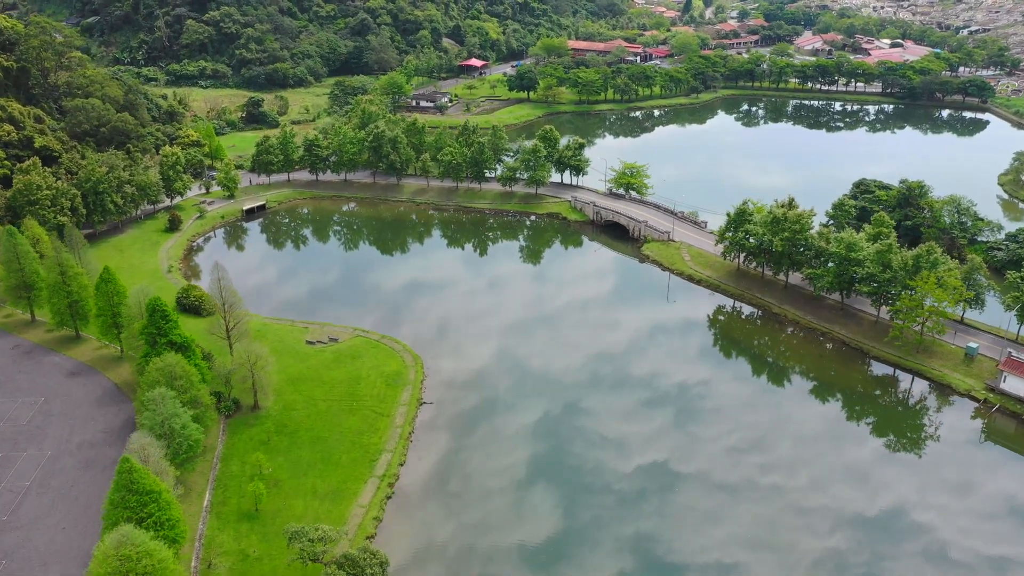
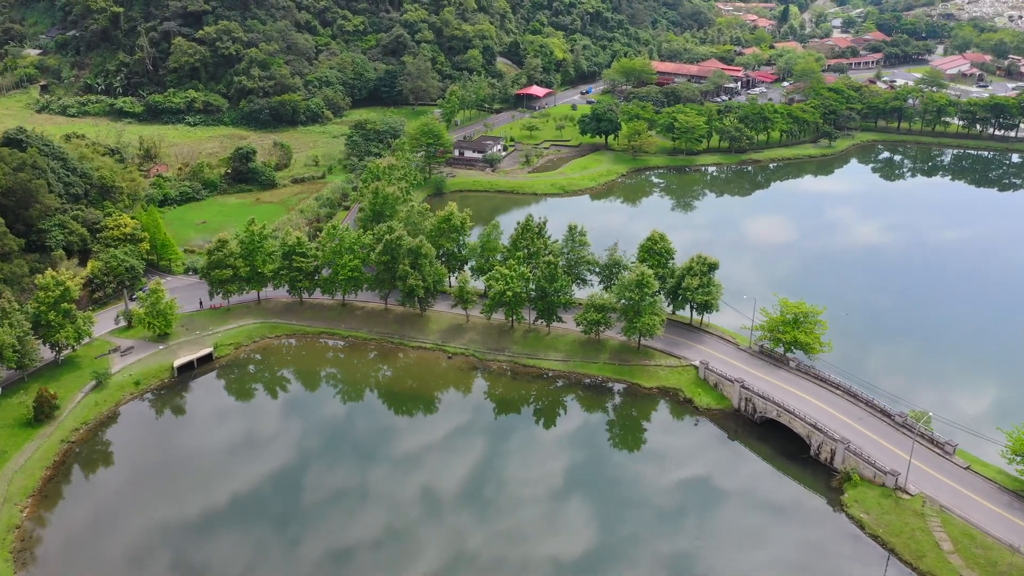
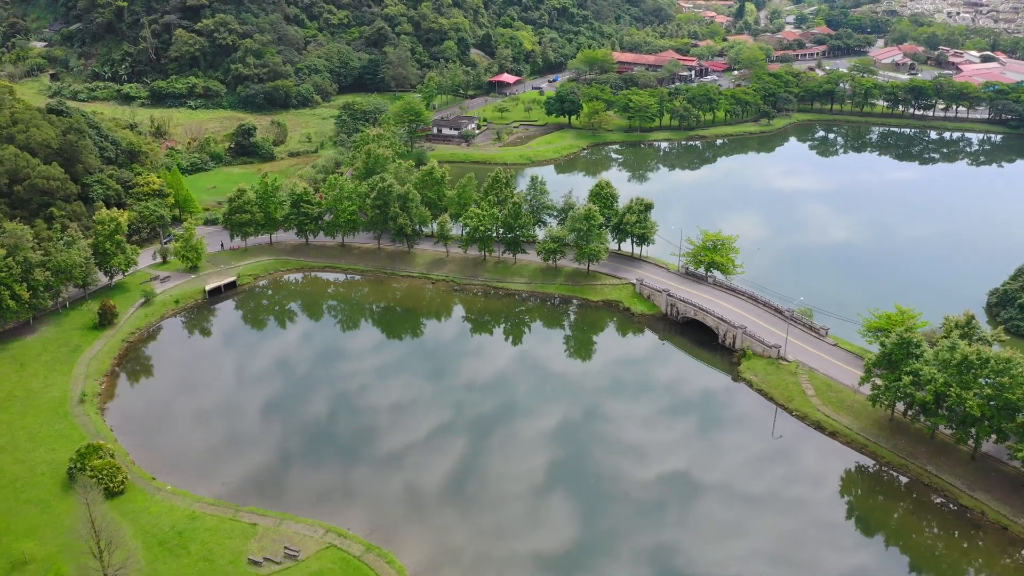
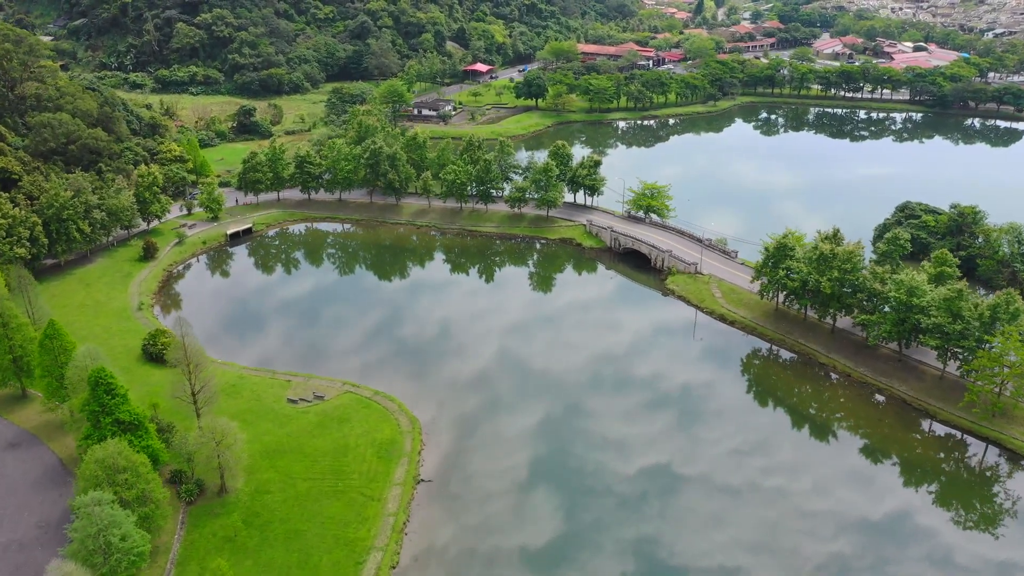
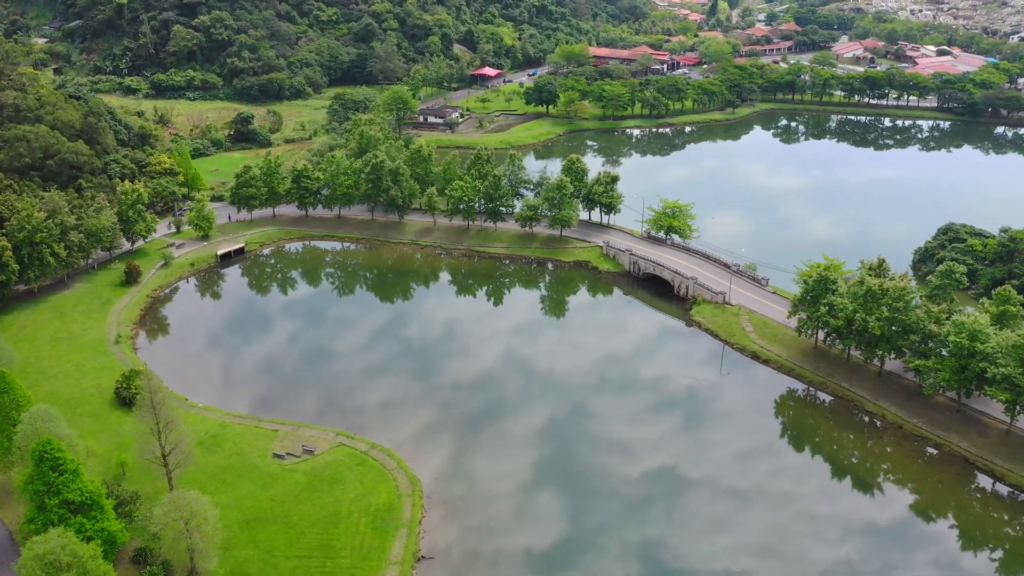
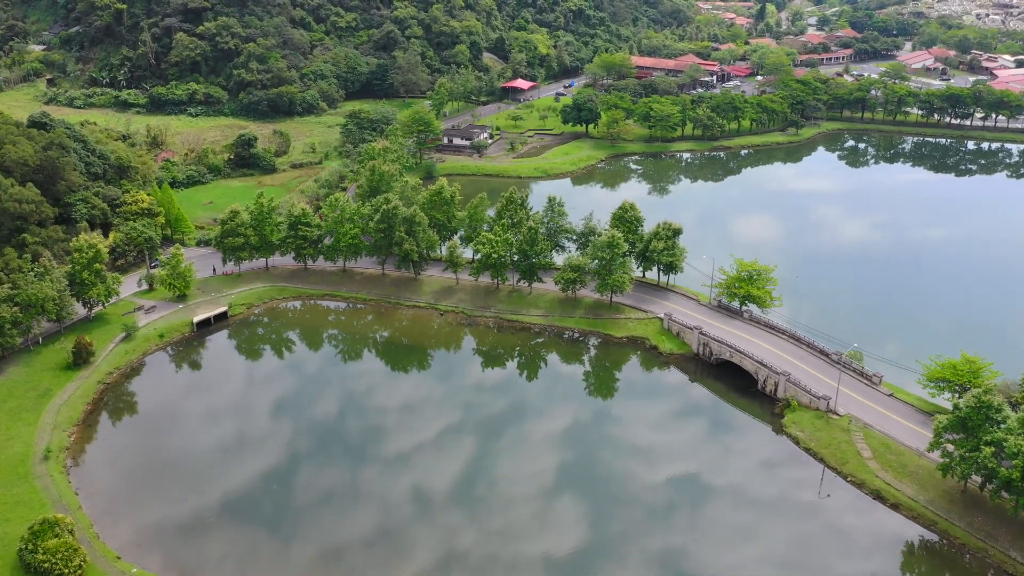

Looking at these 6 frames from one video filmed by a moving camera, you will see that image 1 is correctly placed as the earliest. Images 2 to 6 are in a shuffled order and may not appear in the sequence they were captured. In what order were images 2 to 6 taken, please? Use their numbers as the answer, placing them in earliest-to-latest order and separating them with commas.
4, 5, 3, 6, 2
